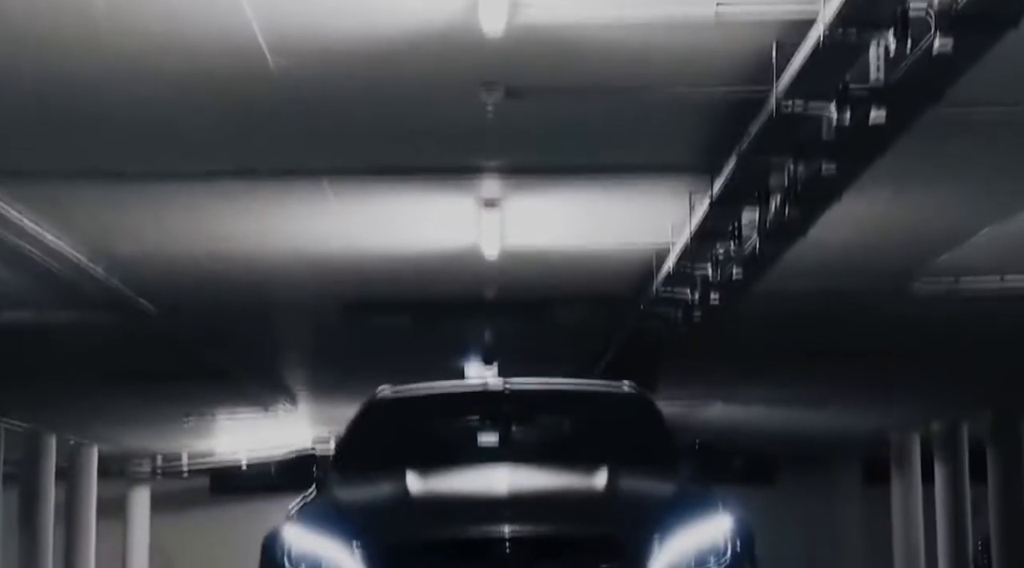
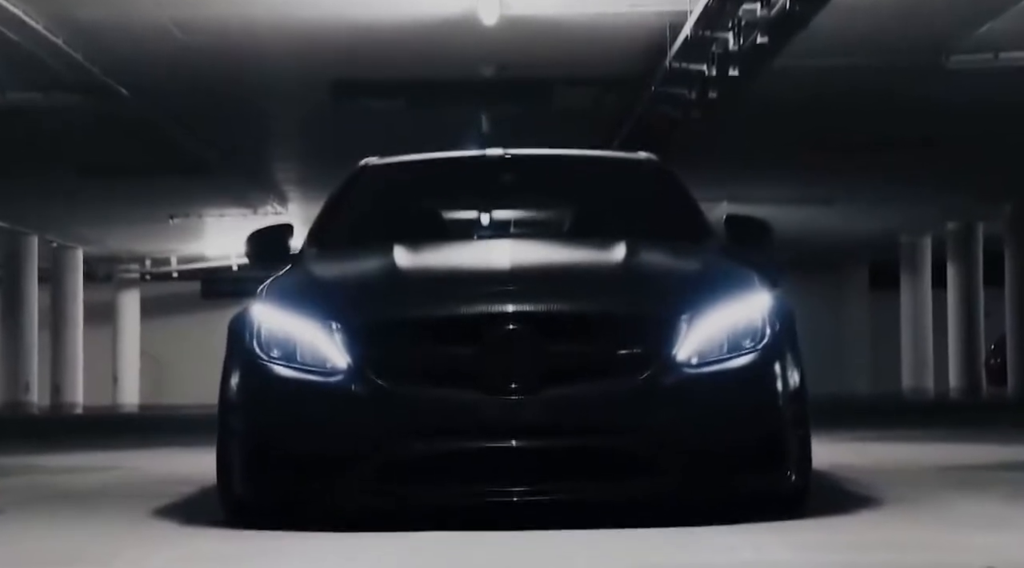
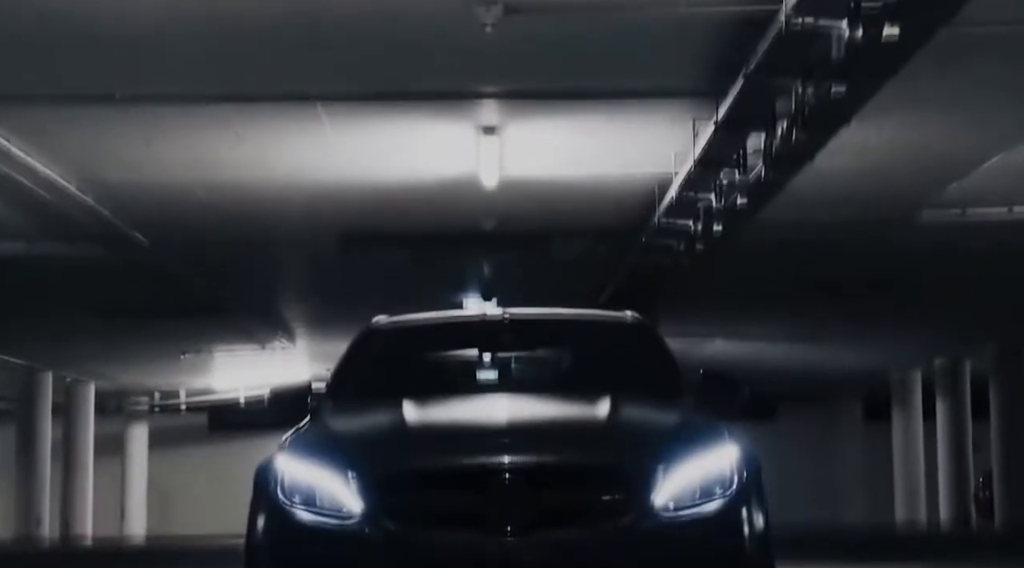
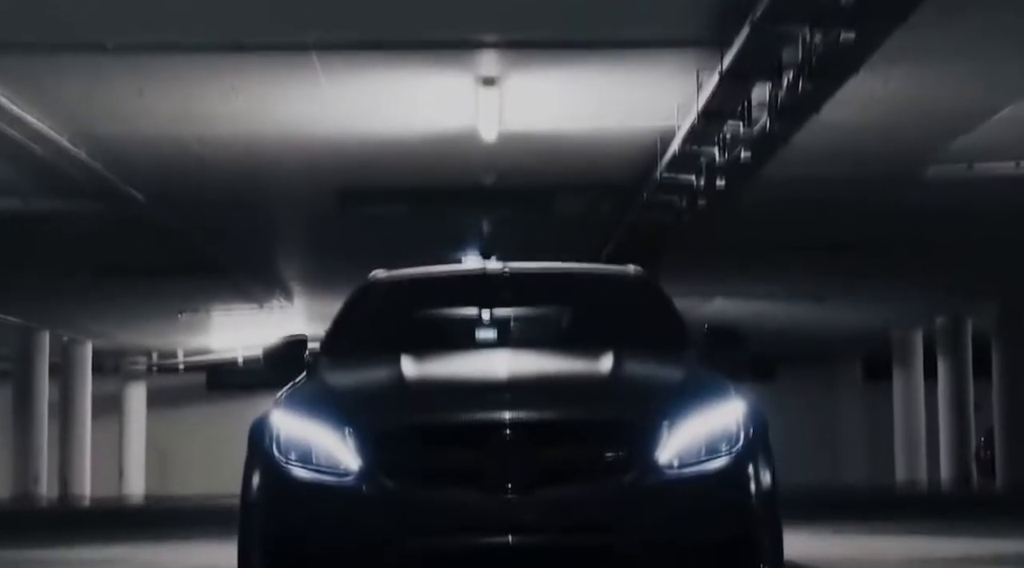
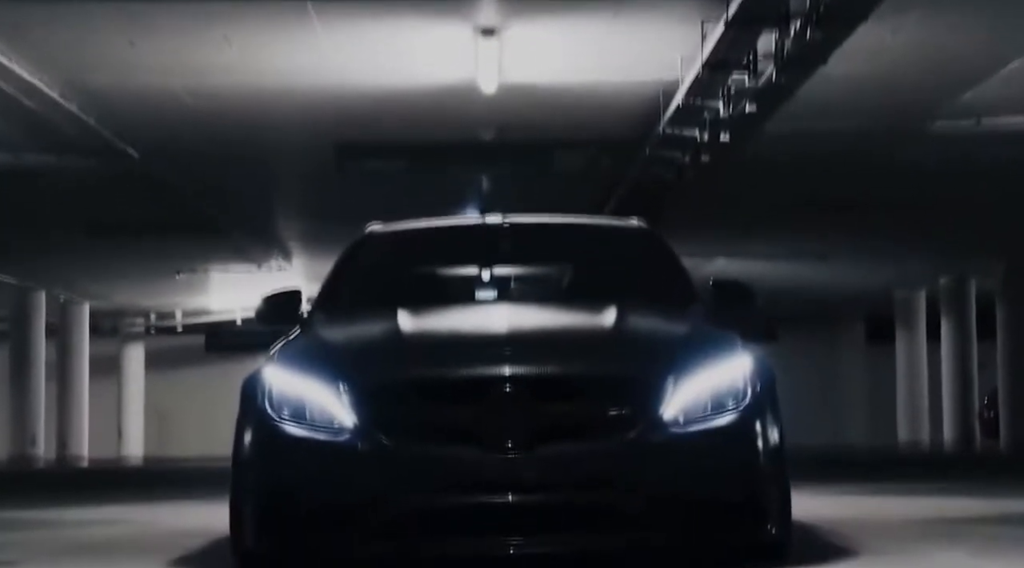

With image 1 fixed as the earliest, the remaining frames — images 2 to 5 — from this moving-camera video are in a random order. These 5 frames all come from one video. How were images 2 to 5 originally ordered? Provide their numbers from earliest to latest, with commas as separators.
3, 4, 5, 2
